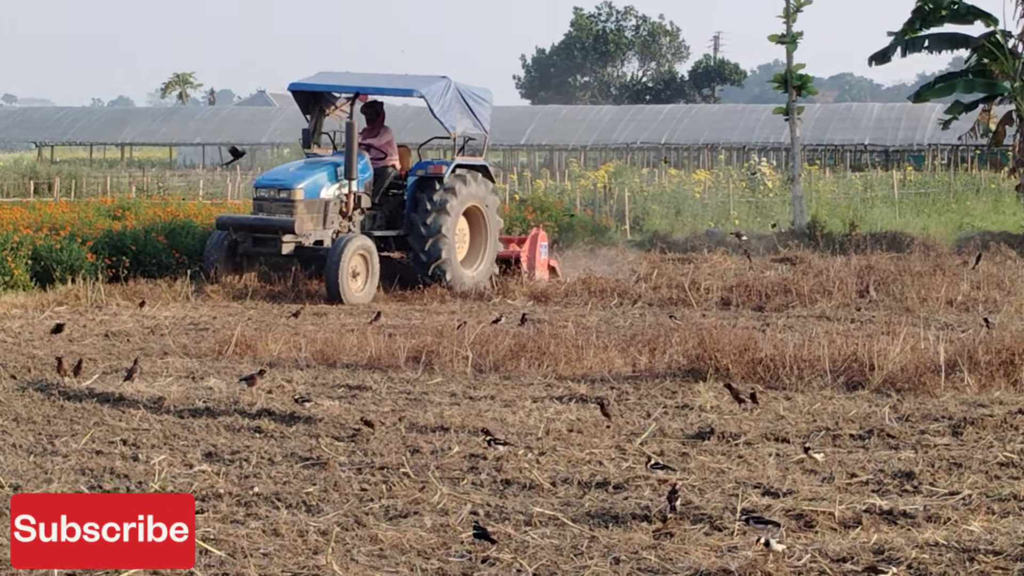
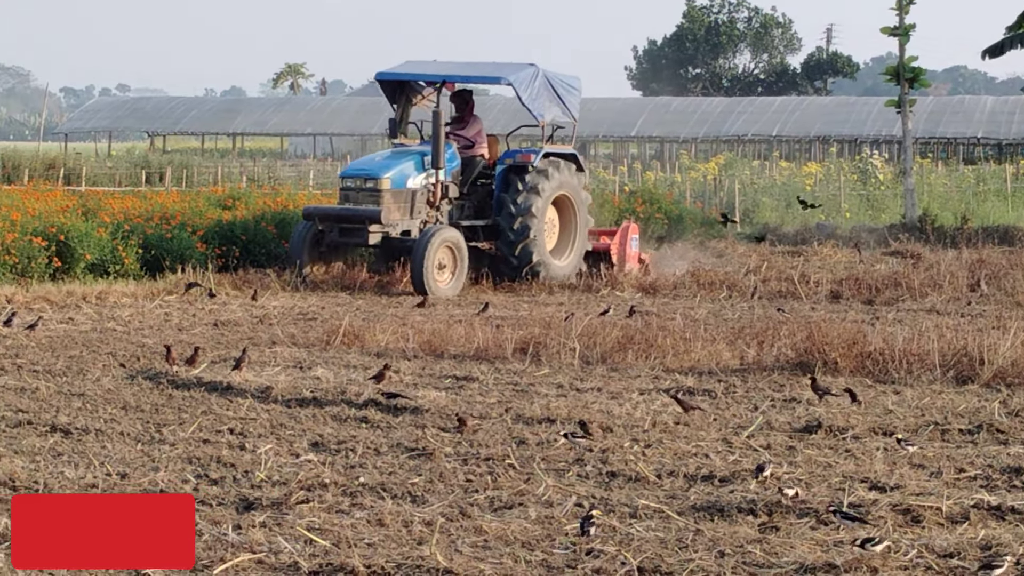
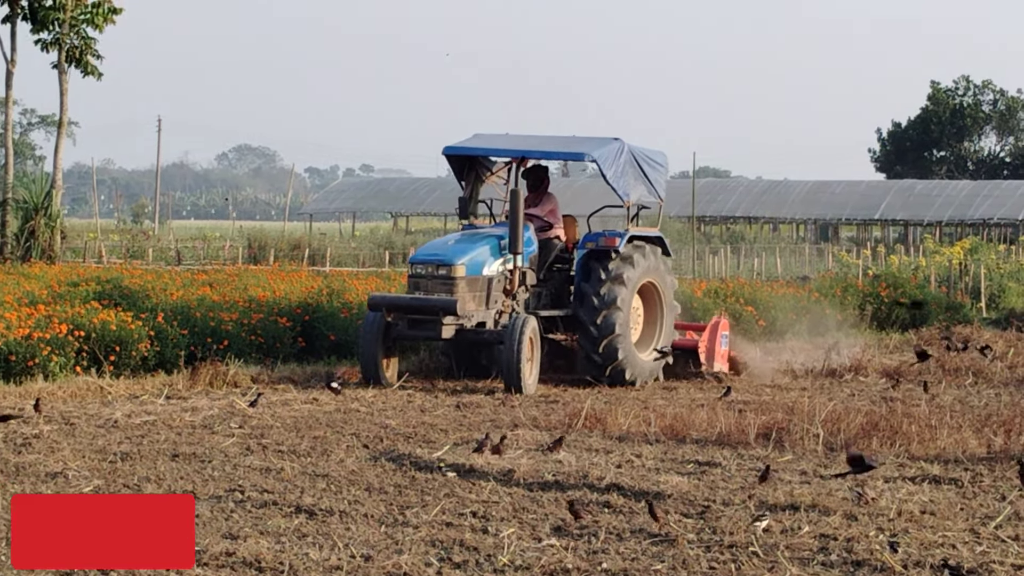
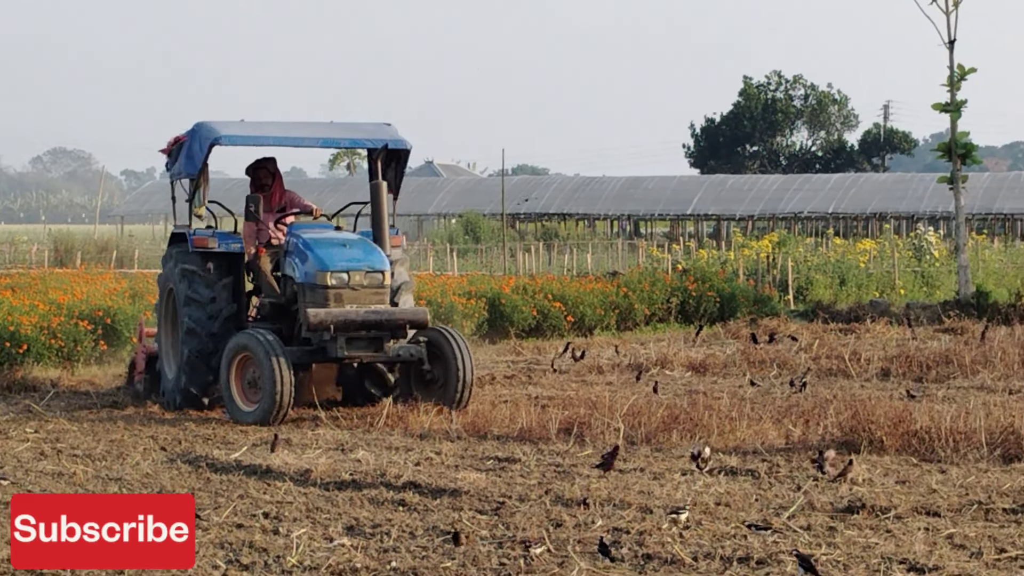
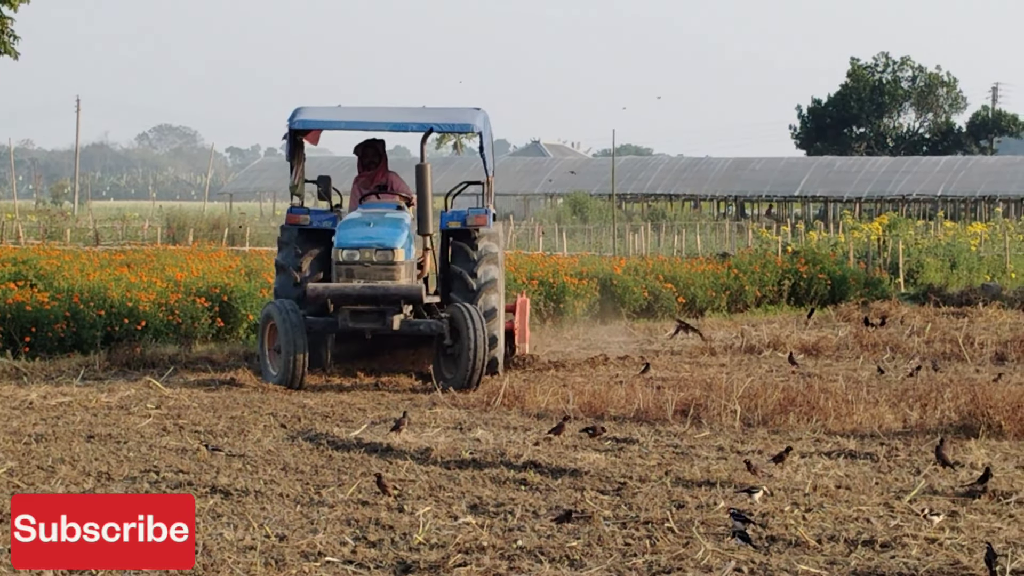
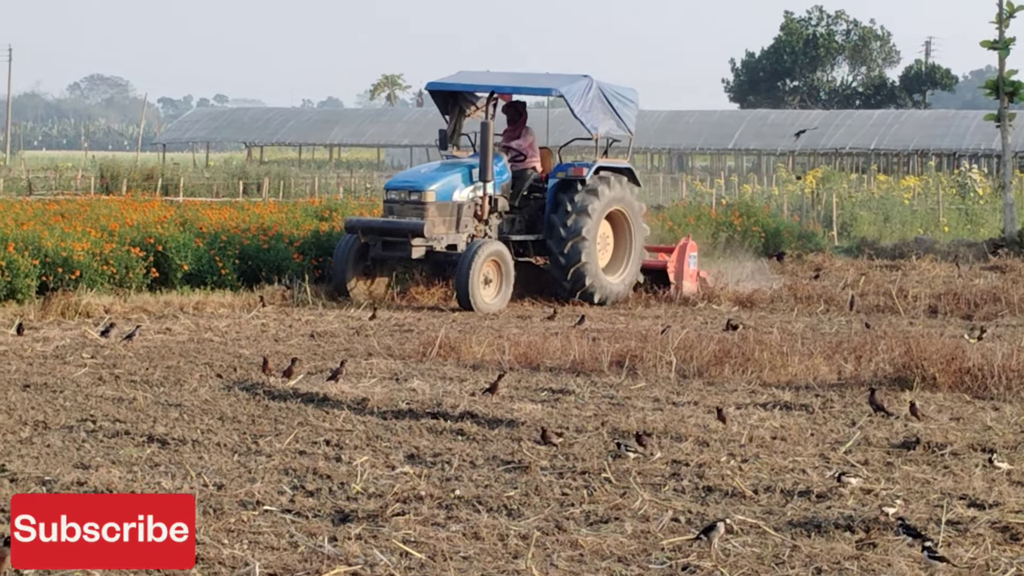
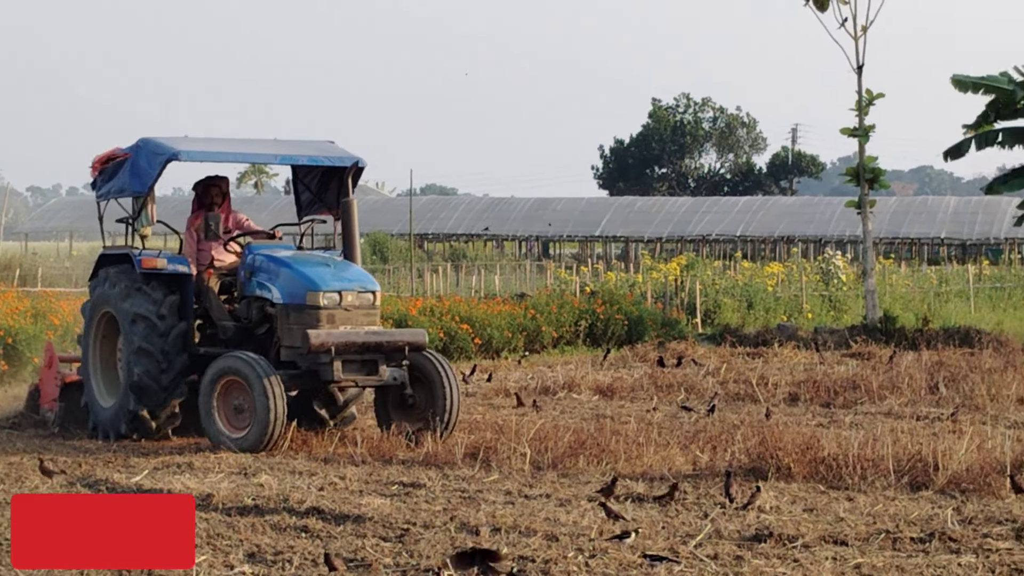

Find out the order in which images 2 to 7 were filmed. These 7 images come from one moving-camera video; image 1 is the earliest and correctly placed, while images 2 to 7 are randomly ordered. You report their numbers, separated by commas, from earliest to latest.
2, 6, 3, 5, 4, 7
